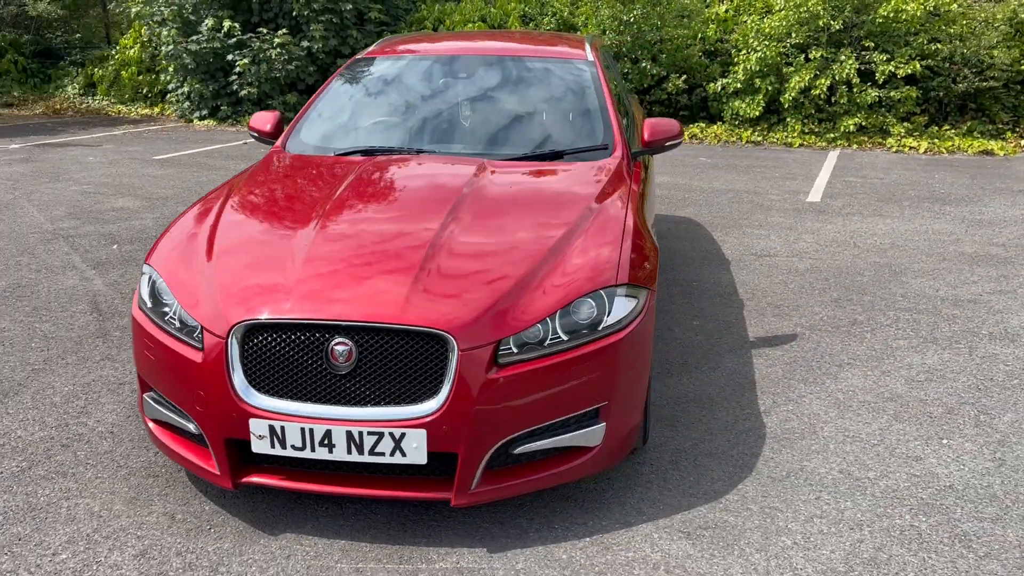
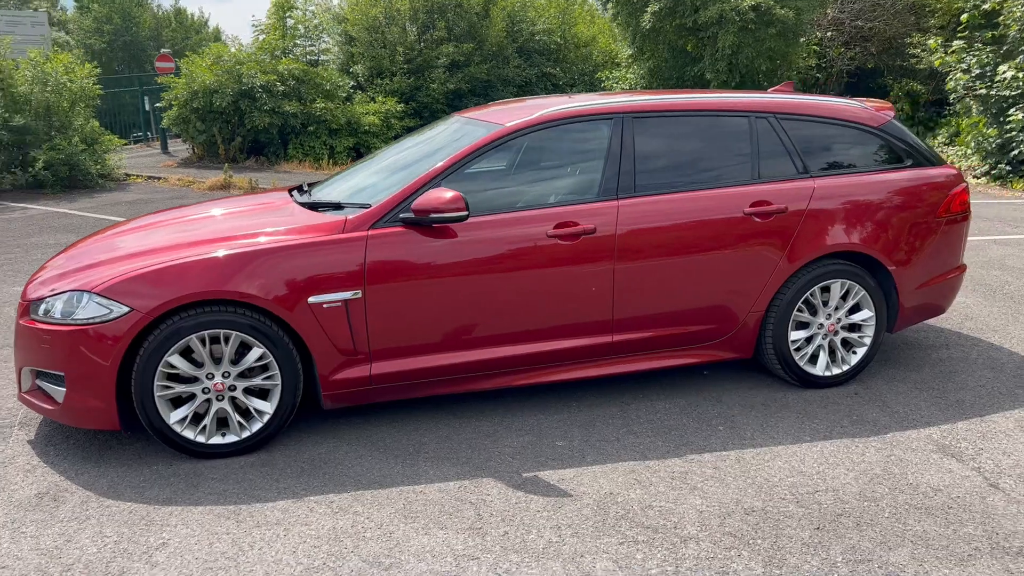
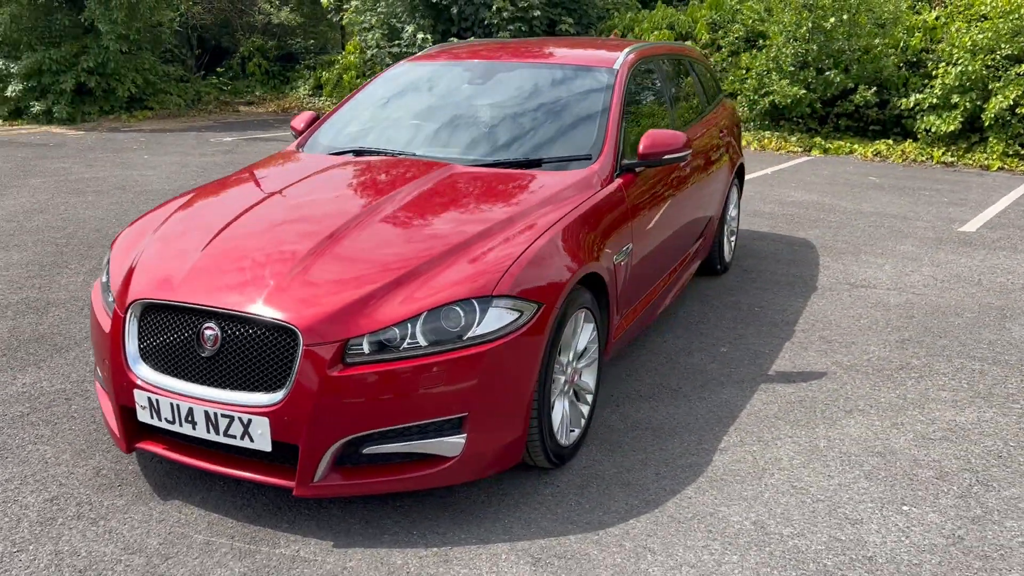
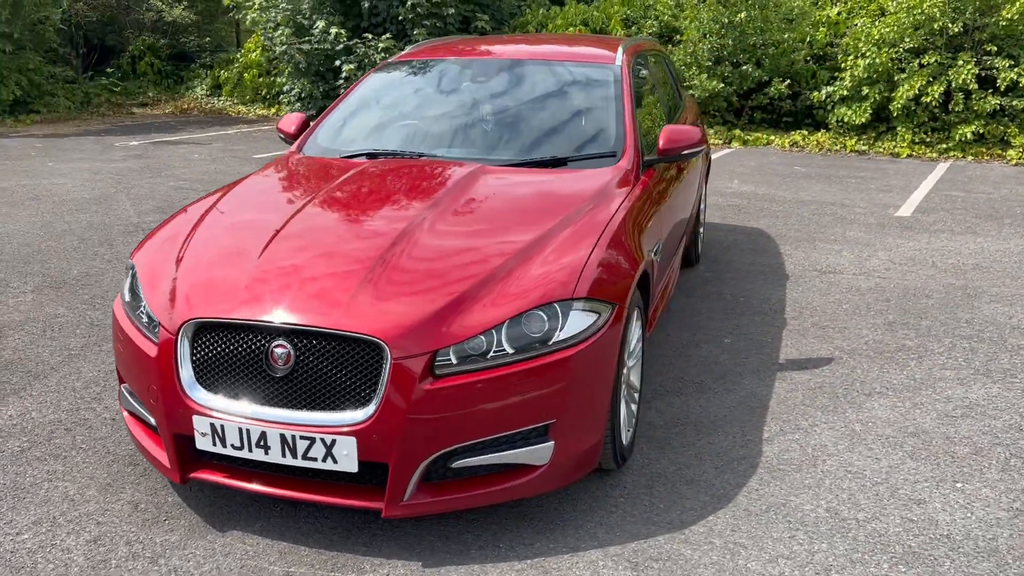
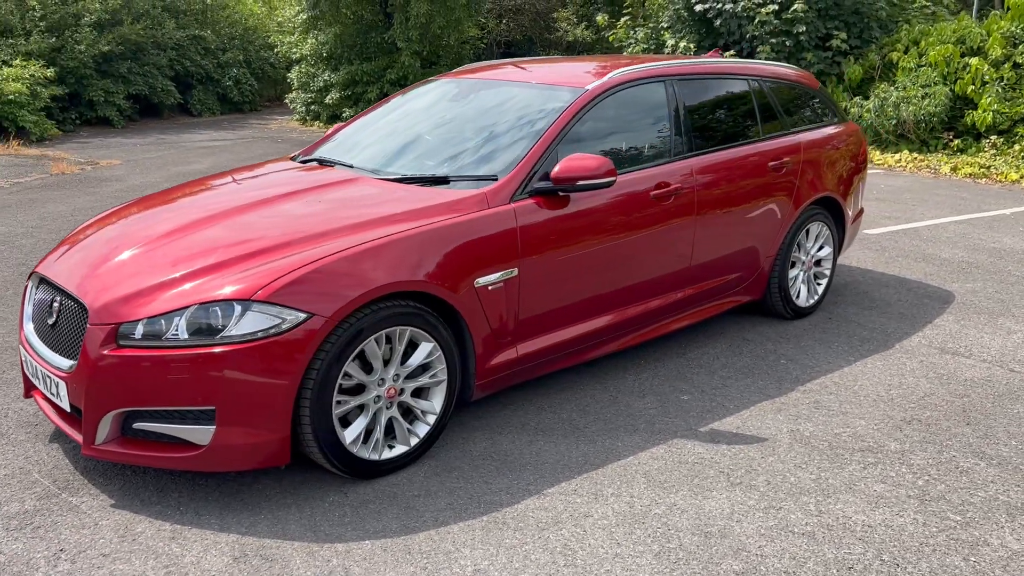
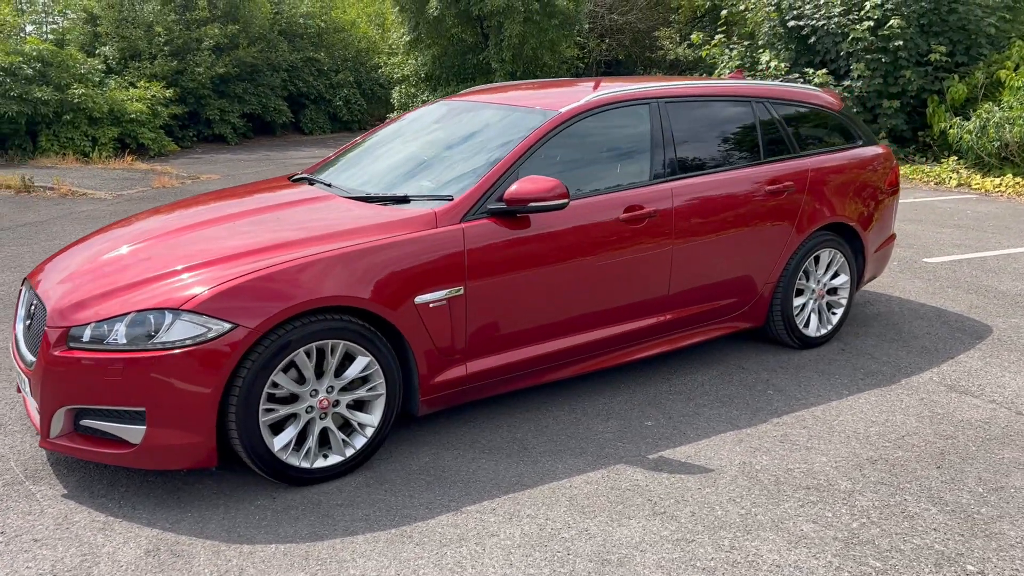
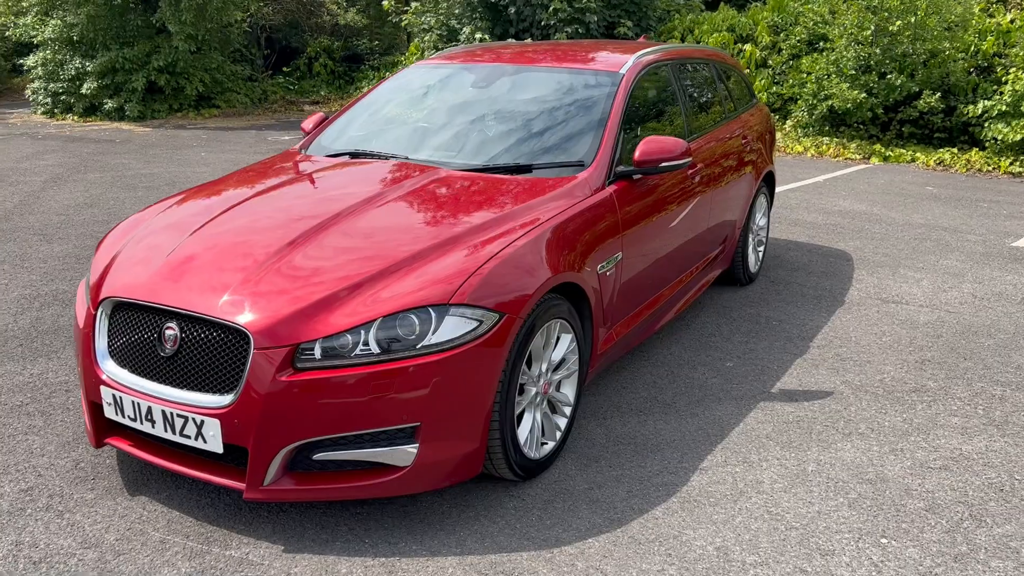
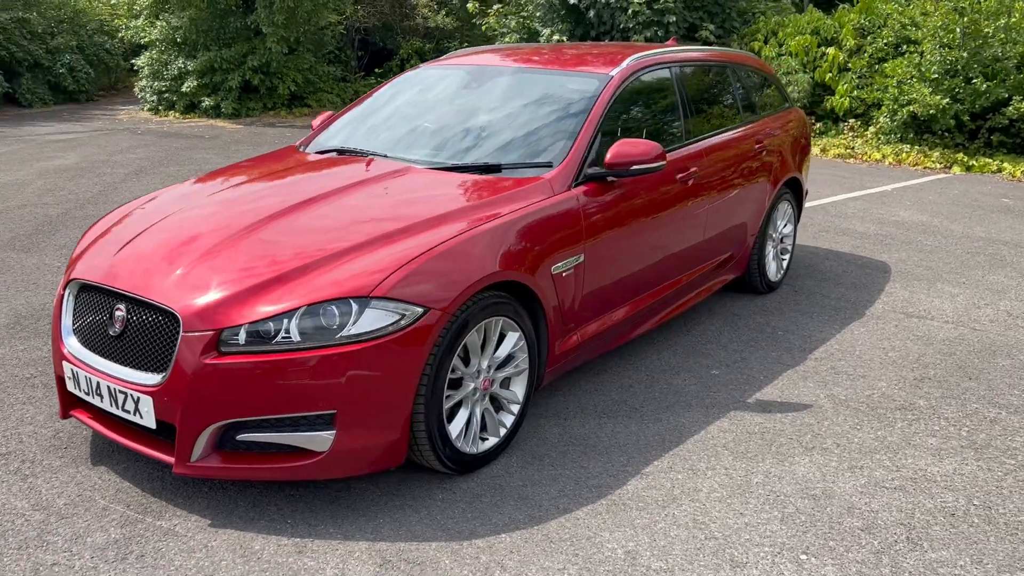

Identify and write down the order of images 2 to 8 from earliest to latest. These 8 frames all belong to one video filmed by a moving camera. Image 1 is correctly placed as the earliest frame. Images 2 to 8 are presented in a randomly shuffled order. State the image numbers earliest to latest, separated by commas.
4, 3, 7, 8, 5, 6, 2
